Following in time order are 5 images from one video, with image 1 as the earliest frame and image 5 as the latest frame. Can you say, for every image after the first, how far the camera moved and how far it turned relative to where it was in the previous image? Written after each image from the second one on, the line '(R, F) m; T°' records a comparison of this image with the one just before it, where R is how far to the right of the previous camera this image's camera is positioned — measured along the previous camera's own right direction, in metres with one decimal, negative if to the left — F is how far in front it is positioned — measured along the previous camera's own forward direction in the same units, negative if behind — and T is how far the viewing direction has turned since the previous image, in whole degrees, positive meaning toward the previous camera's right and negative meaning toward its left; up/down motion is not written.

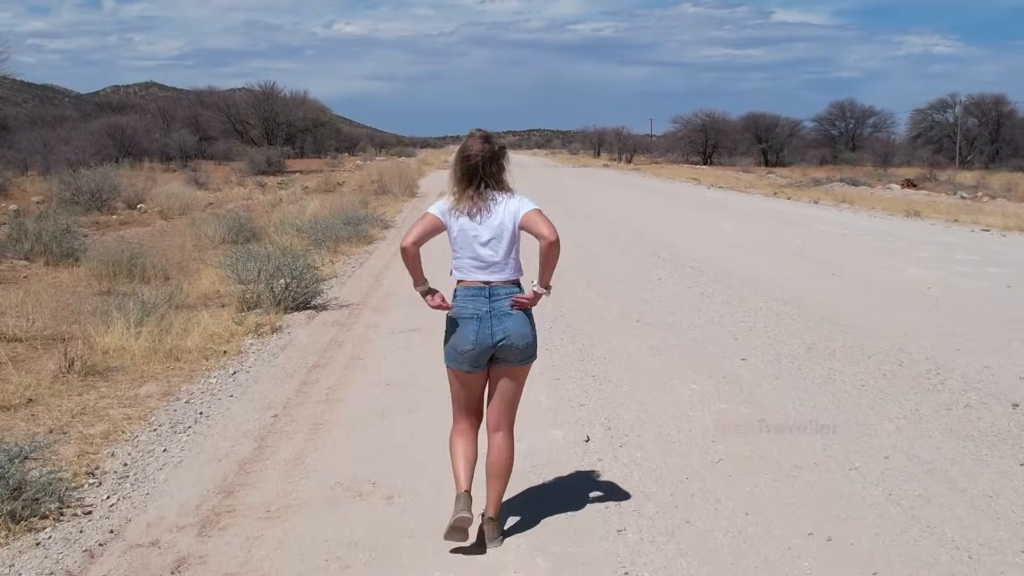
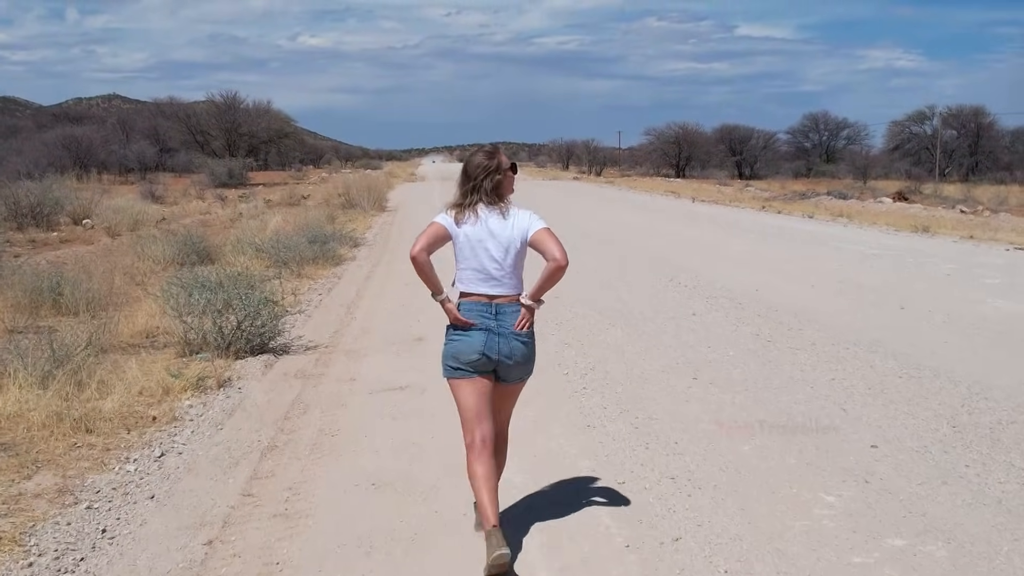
(-0.2, +2.0) m; +1°
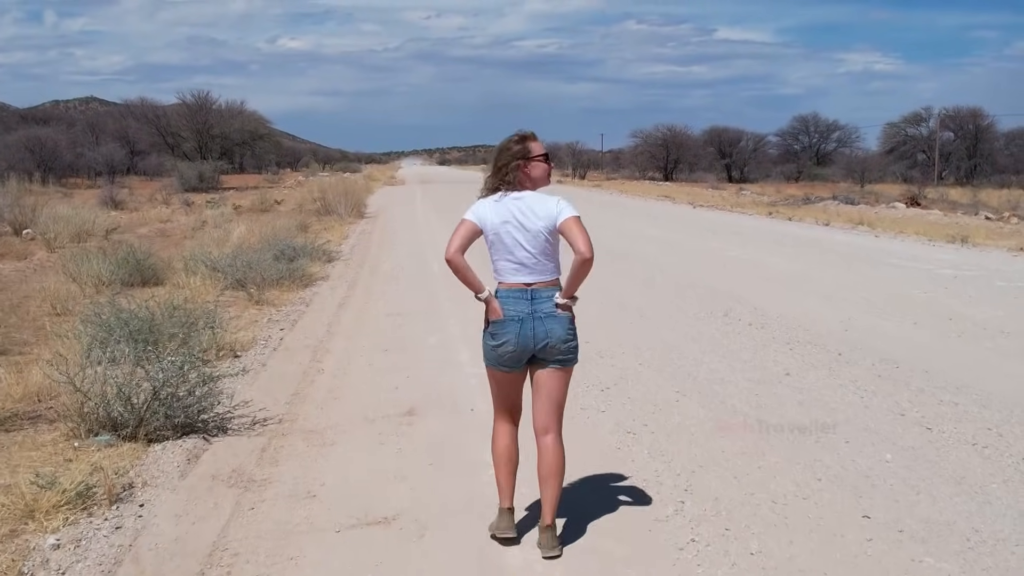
(-0.2, +2.5) m; +1°
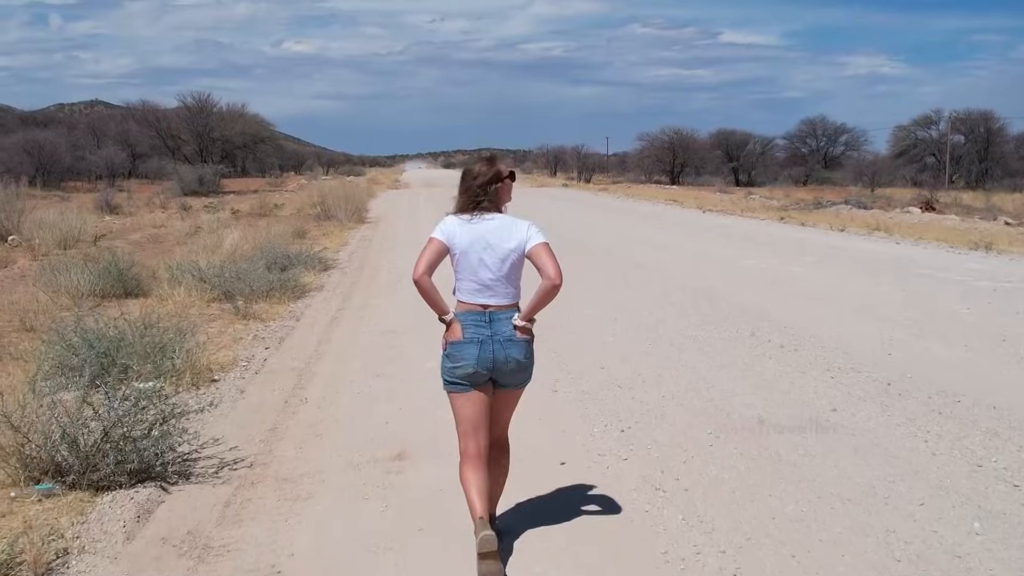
(0.0, +0.8) m; 0°
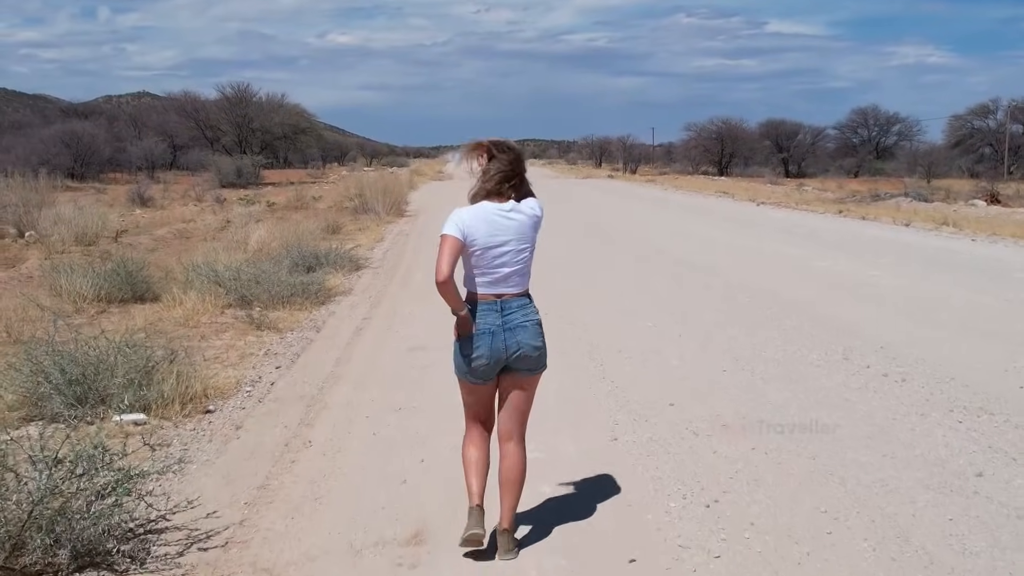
(0.0, +1.3) m; -2°
